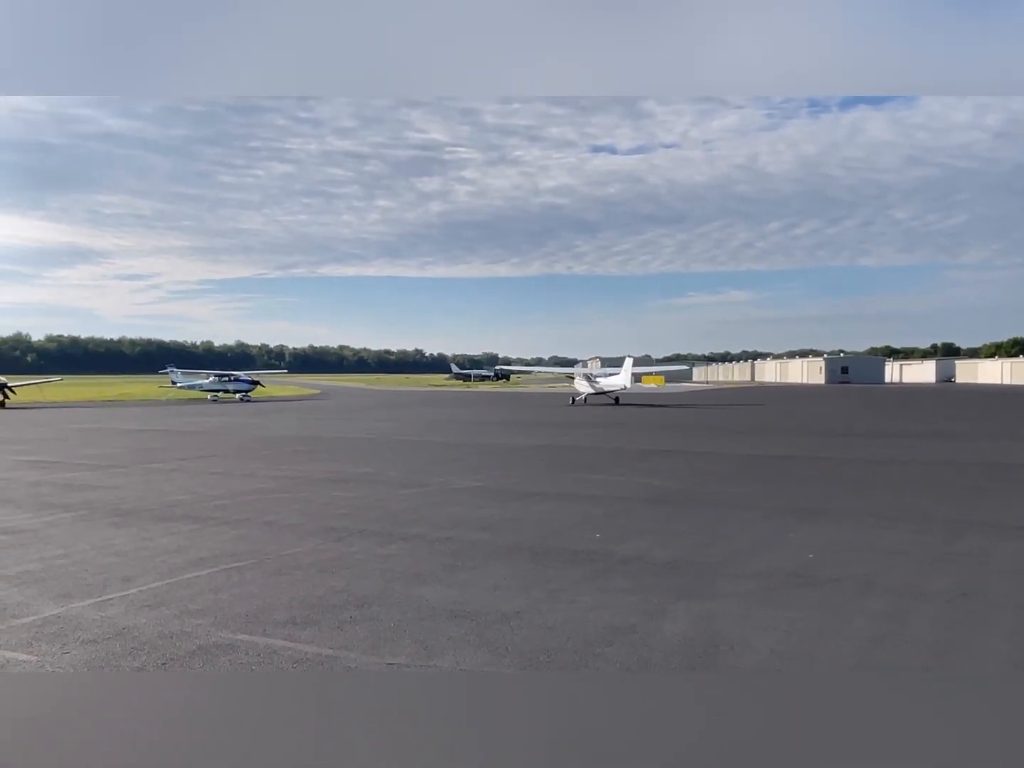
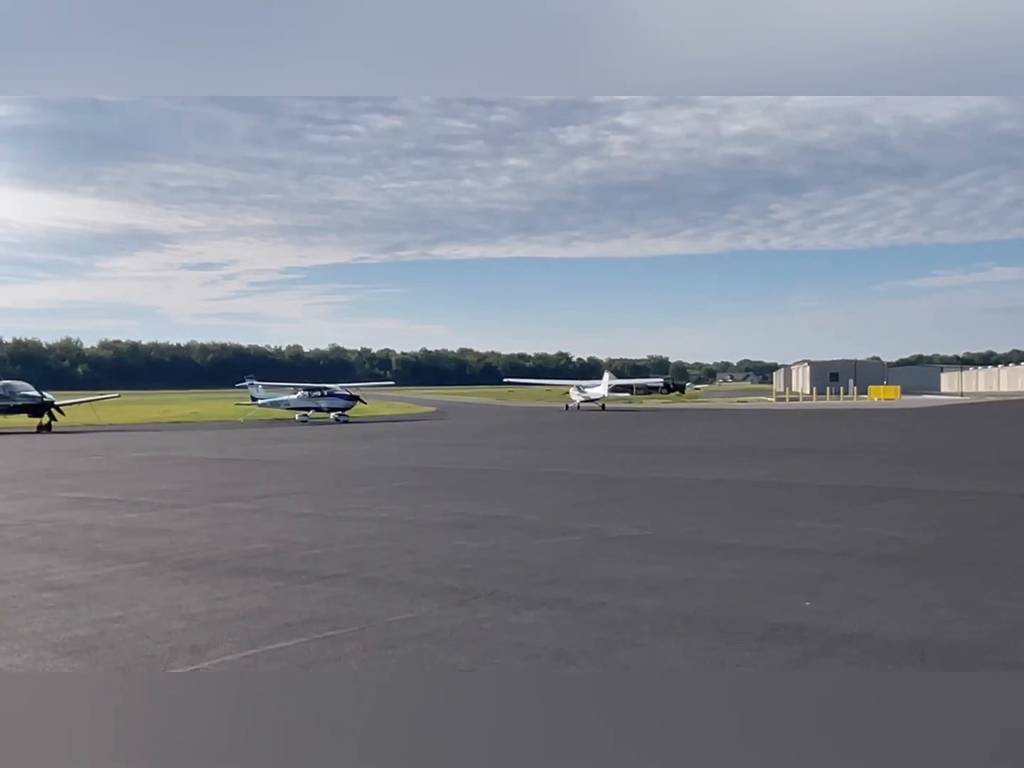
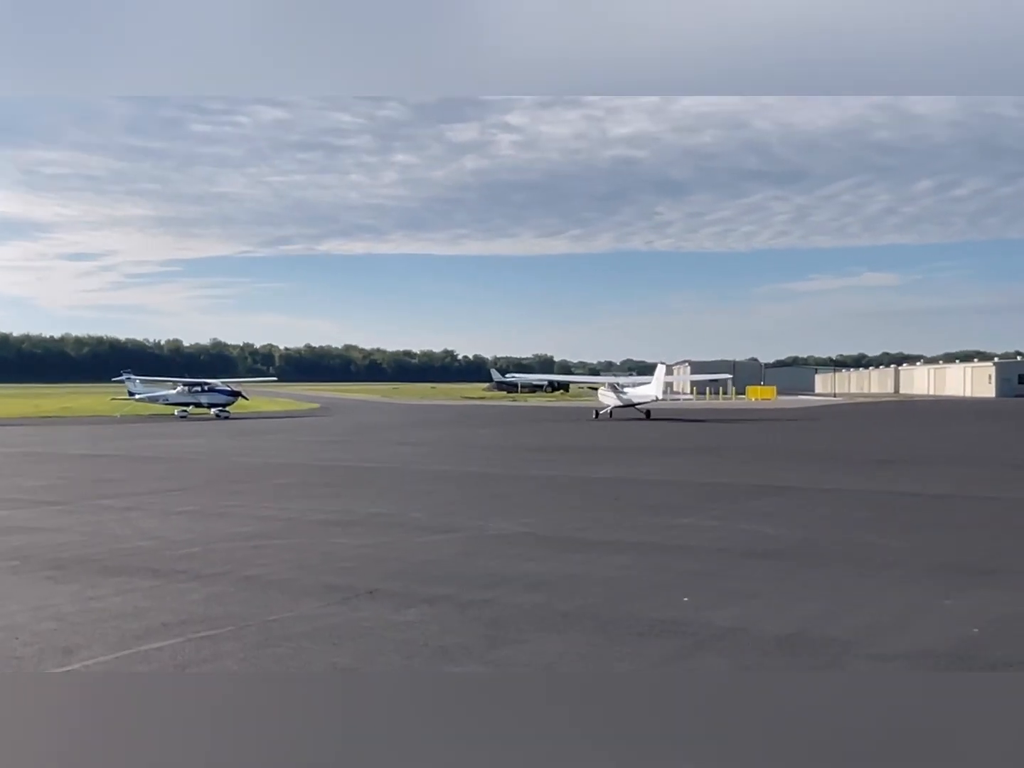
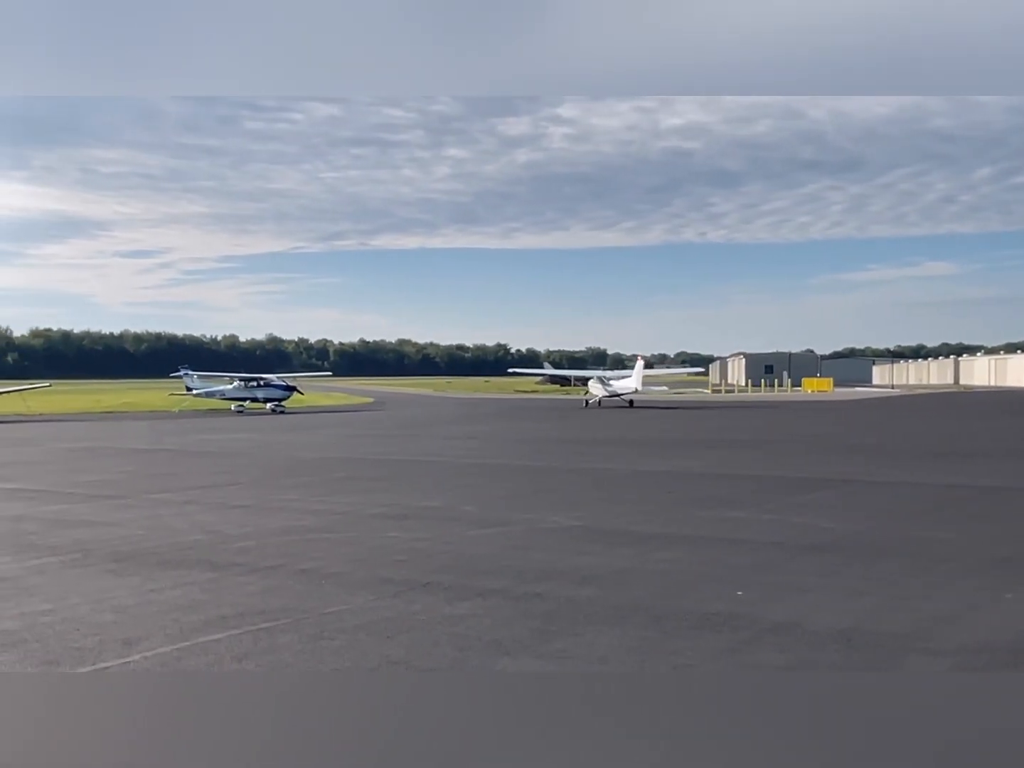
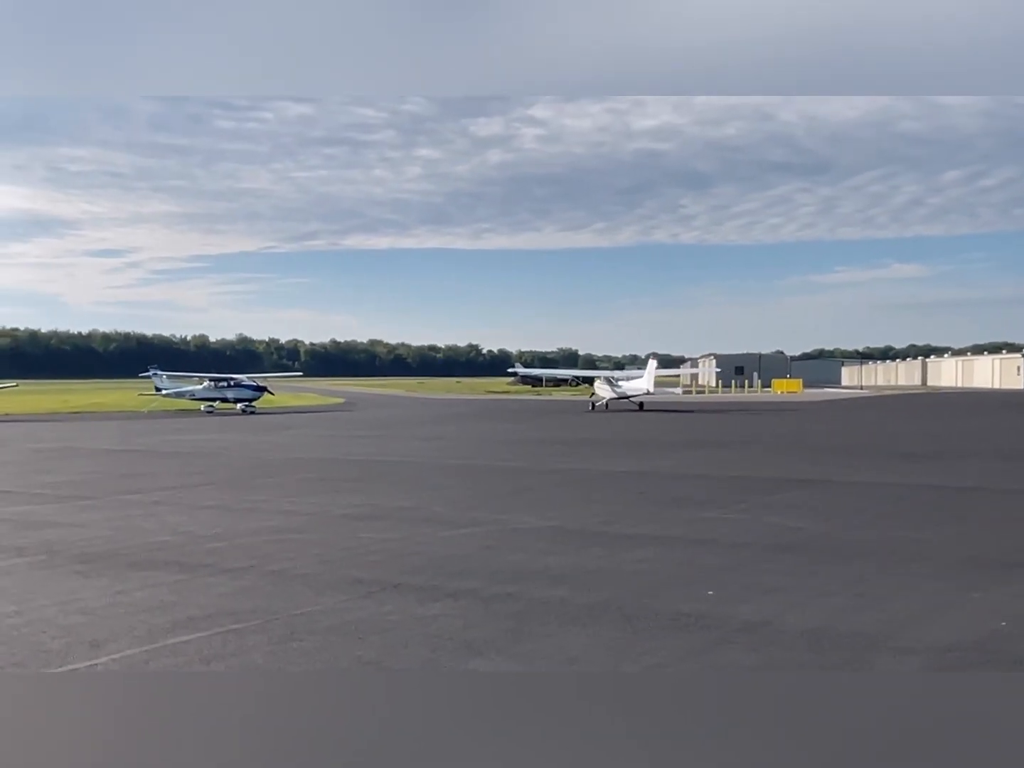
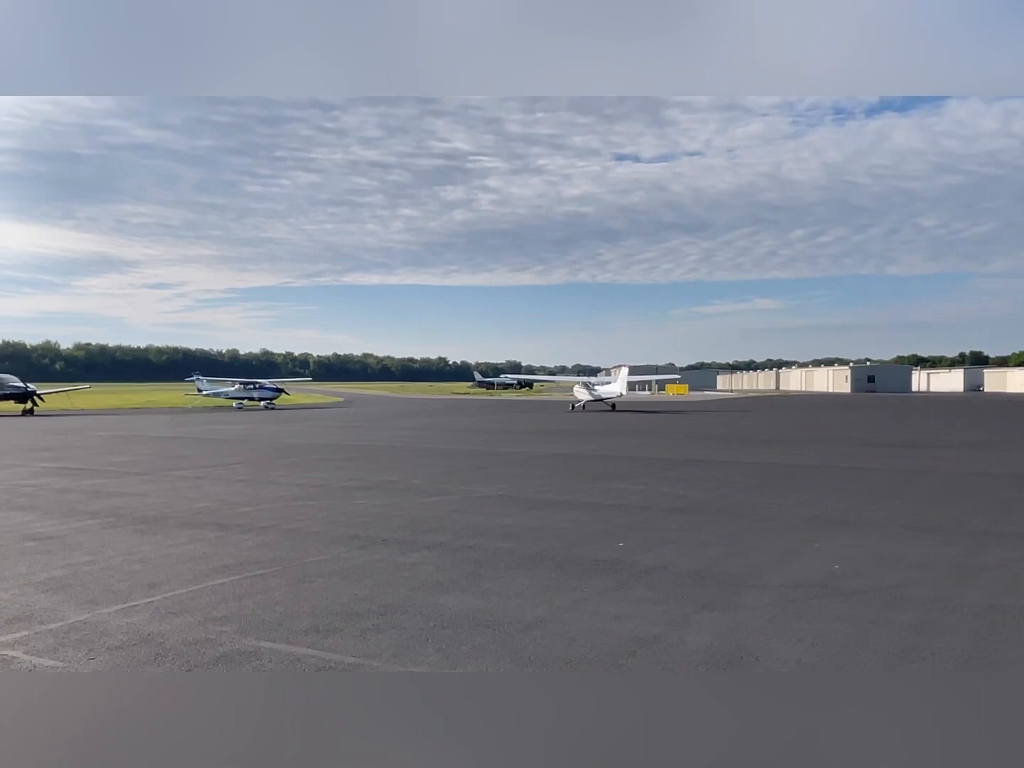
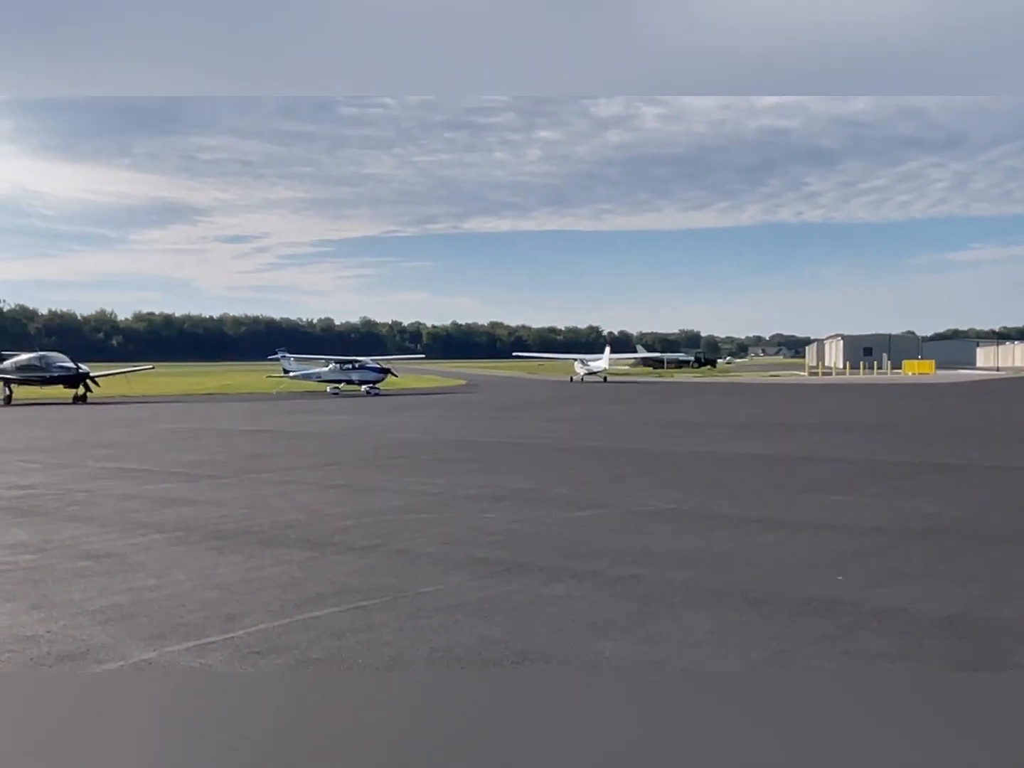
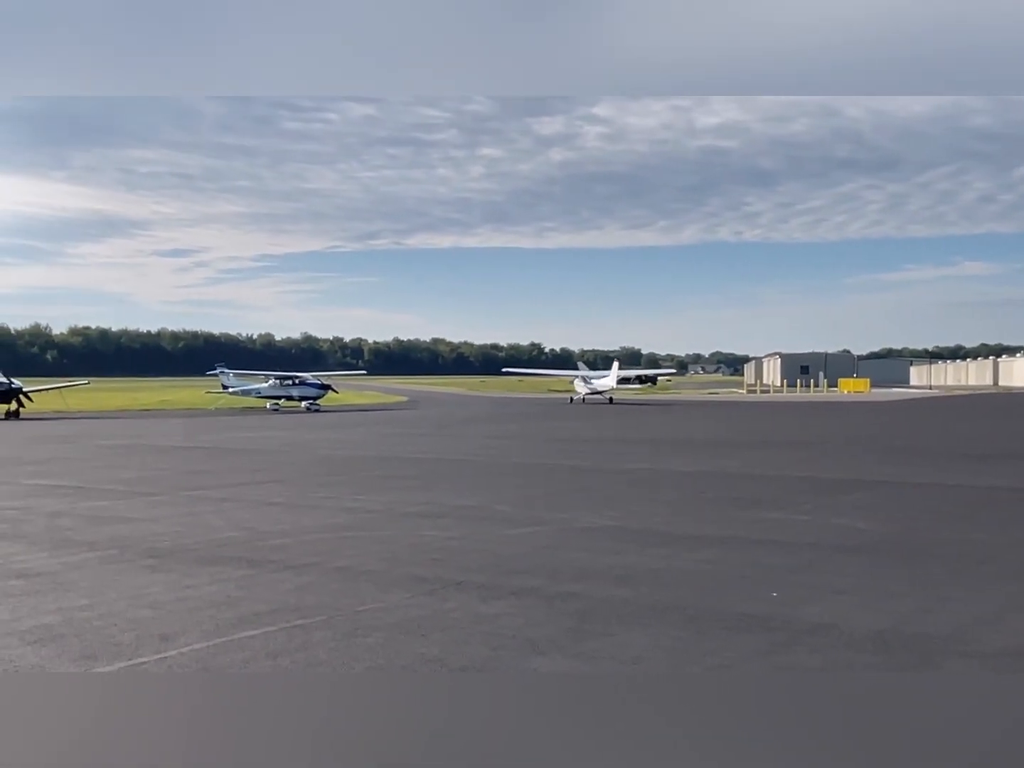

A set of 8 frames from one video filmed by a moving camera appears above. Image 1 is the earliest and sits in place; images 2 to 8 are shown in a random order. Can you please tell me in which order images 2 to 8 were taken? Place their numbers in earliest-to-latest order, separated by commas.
6, 3, 5, 4, 8, 2, 7
